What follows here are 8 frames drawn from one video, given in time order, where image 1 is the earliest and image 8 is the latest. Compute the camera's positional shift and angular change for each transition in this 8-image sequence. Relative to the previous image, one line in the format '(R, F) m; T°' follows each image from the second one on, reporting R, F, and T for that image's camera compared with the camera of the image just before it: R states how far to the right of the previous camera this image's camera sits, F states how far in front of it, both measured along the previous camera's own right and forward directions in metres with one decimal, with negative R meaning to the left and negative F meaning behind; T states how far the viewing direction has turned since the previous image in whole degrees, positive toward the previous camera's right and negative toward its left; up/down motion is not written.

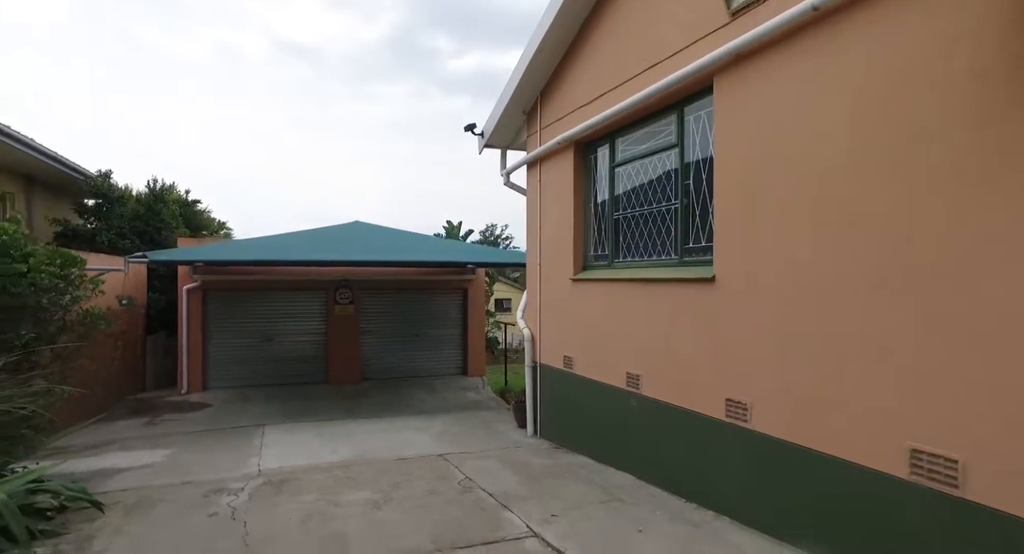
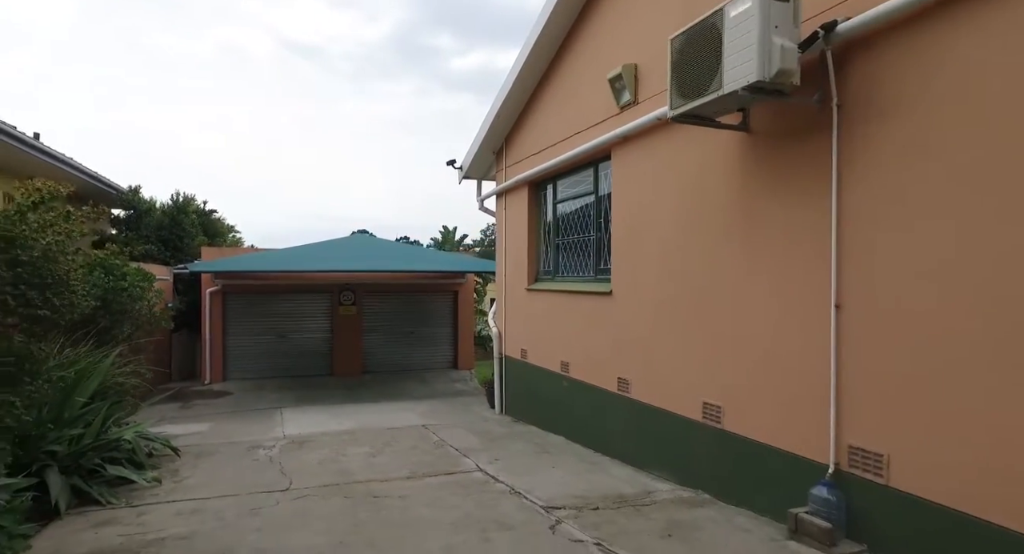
(+0.4, -1.7) m; 0°
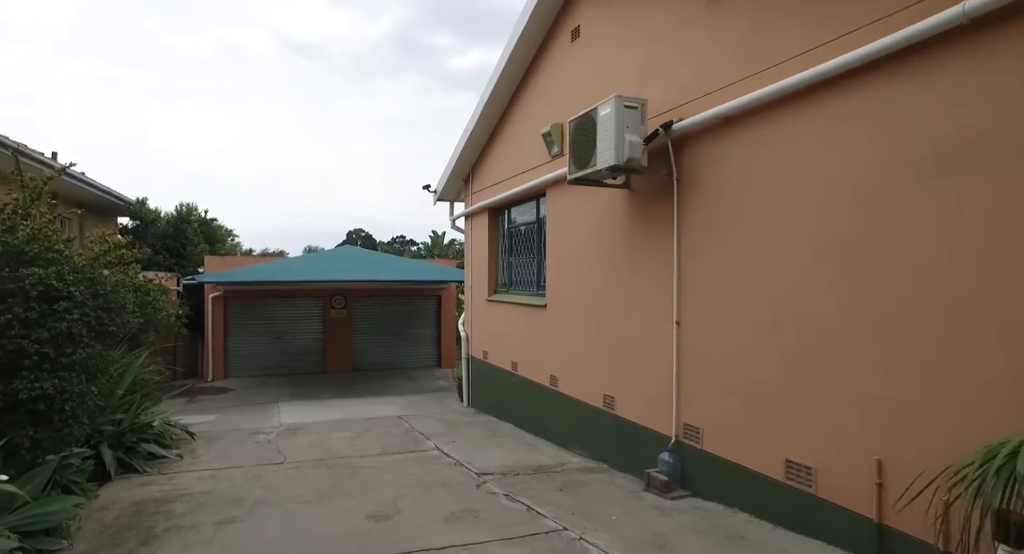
(+0.5, -1.3) m; 0°
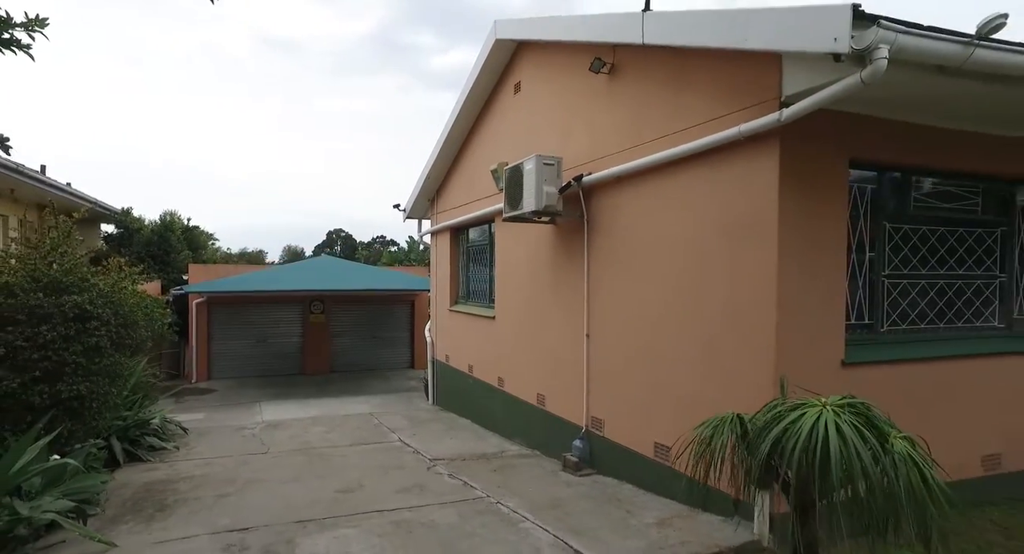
(+0.4, -1.1) m; +2°
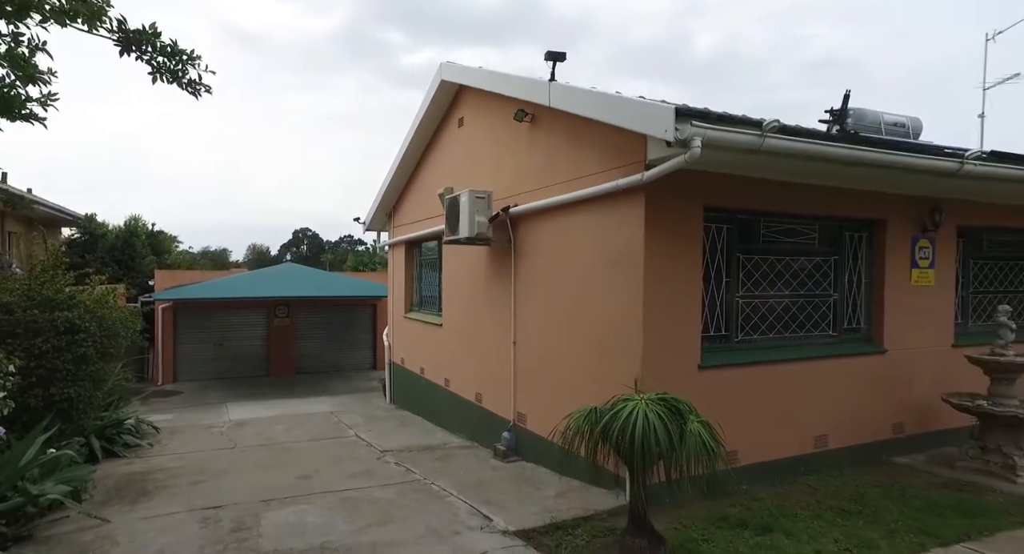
(+0.4, -1.0) m; +3°
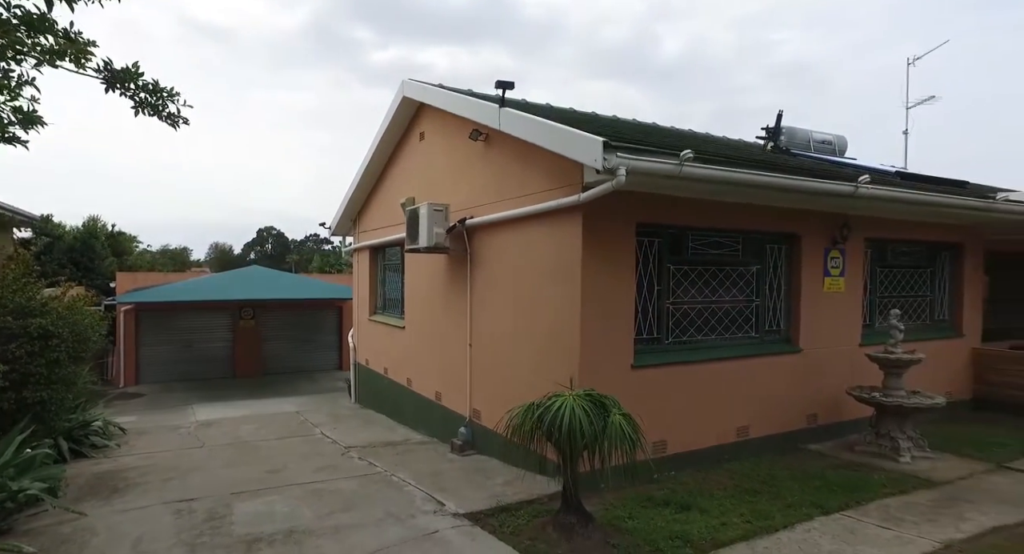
(+0.1, -0.5) m; +3°
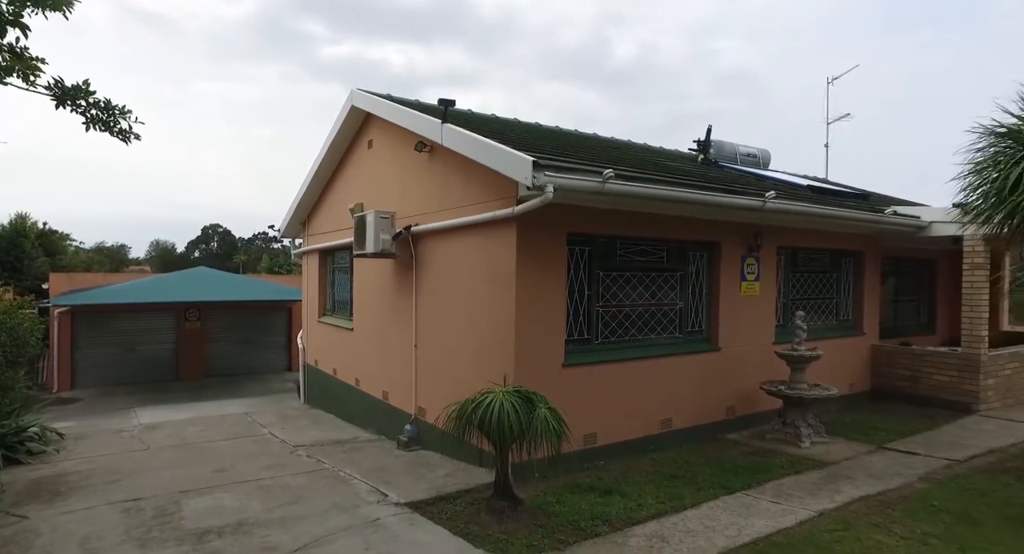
(+0.1, -0.4) m; +4°
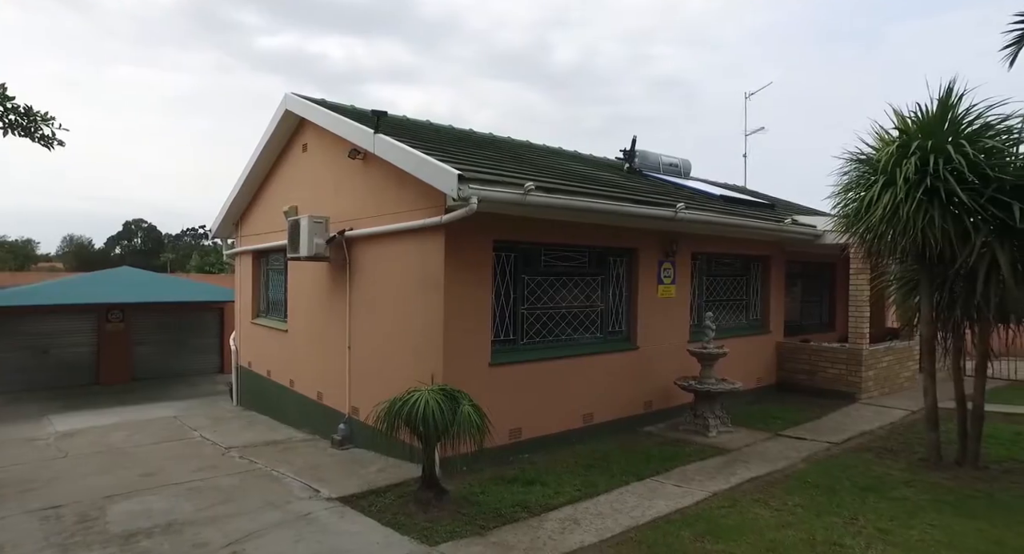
(+0.1, -0.3) m; +5°
